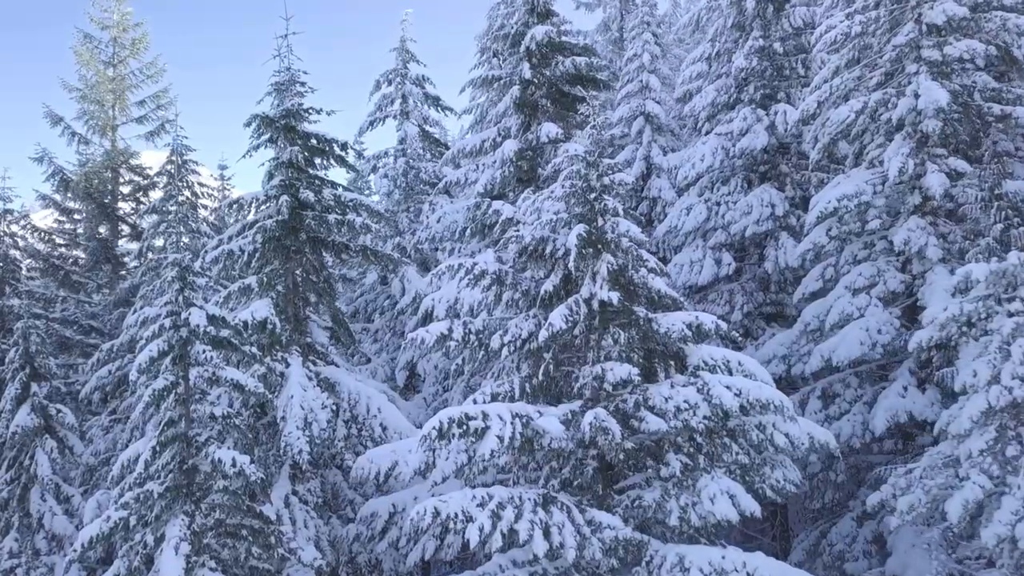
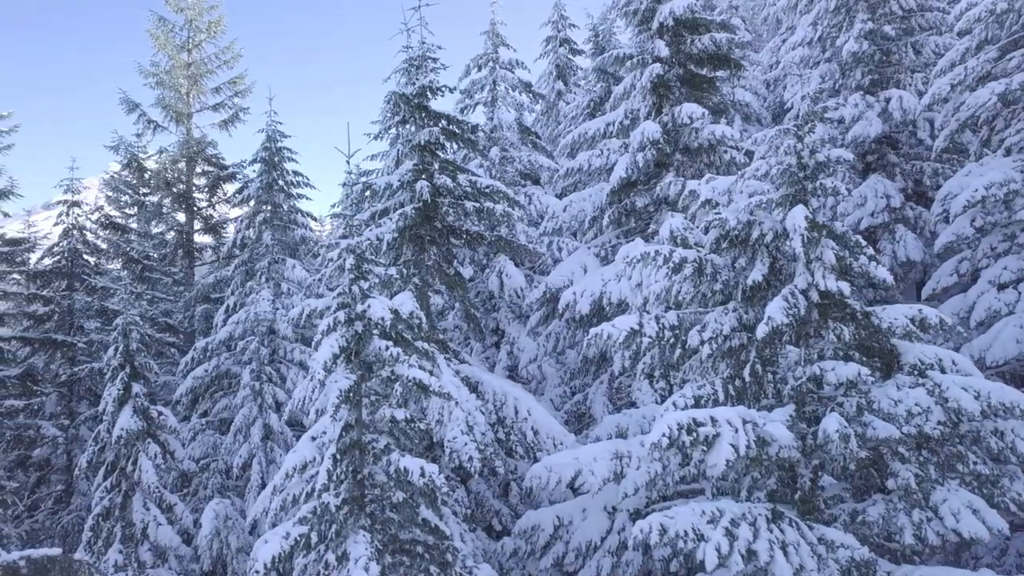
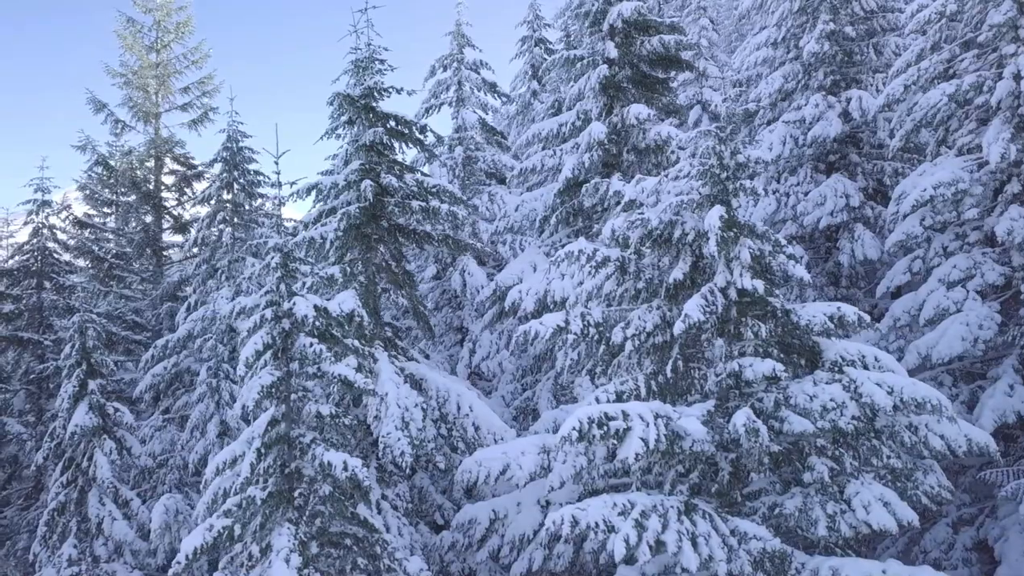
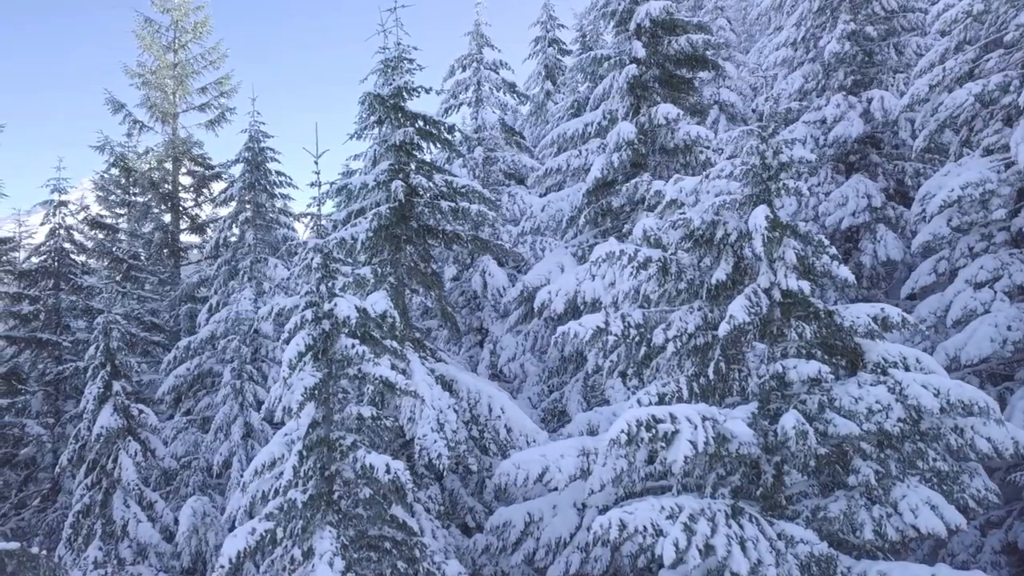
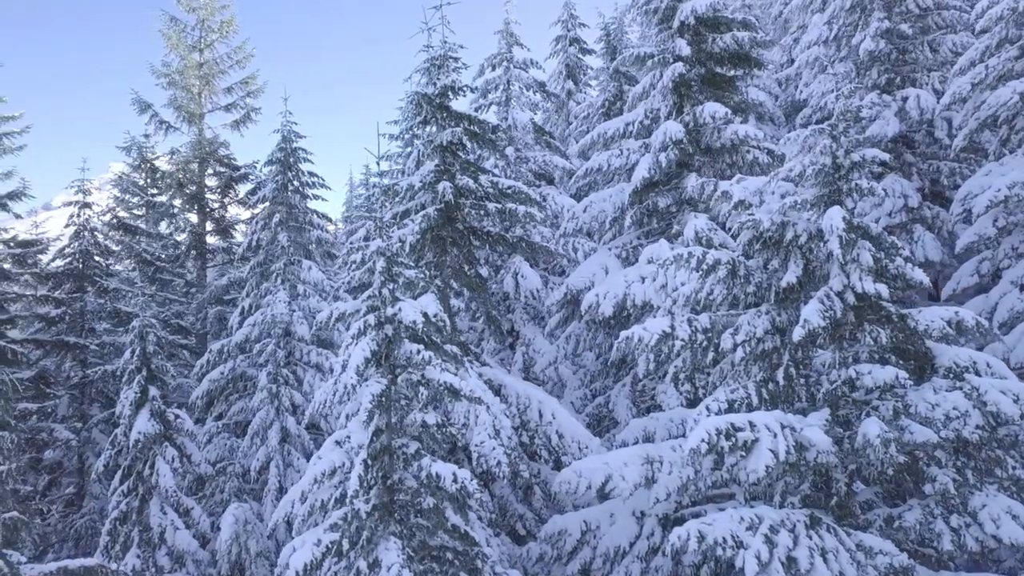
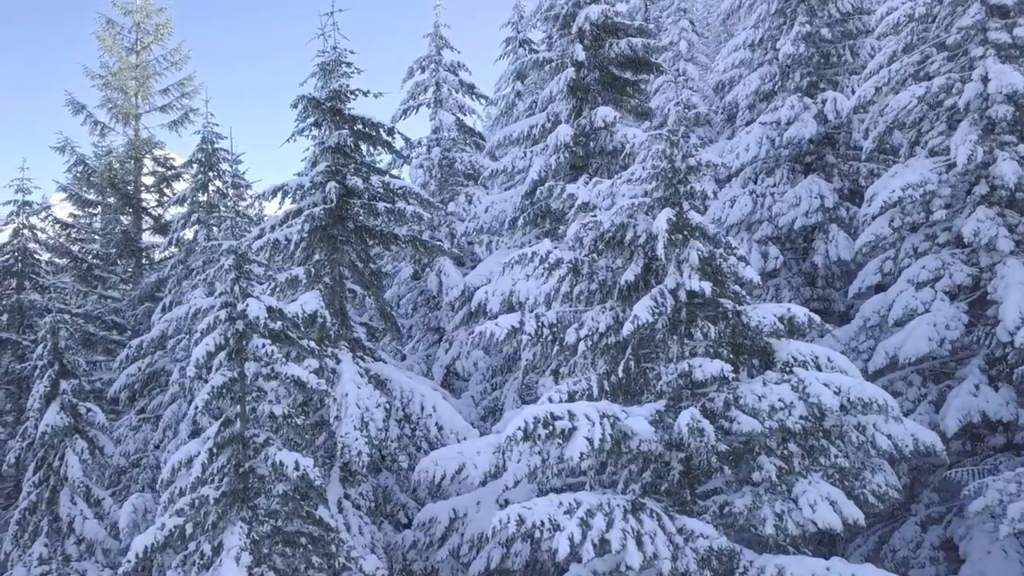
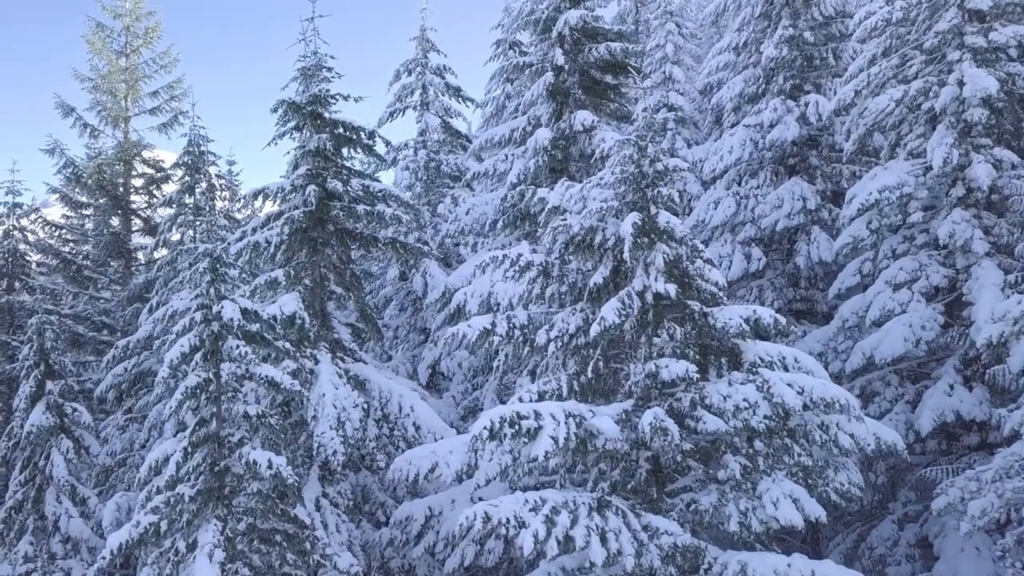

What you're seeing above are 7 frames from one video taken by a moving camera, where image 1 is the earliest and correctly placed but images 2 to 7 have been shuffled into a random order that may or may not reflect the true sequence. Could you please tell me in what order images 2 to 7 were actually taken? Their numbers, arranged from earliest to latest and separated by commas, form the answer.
7, 6, 3, 4, 2, 5
